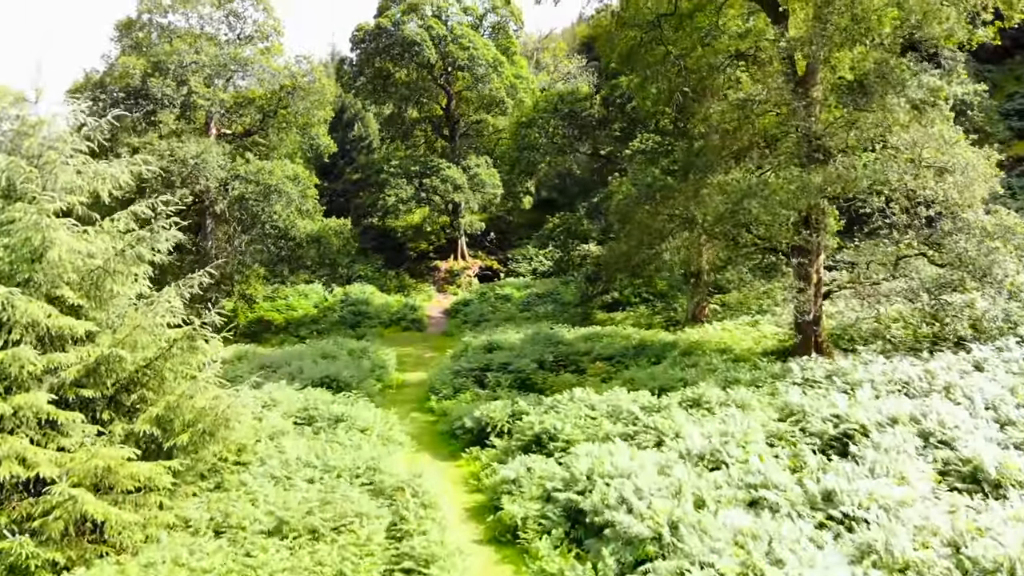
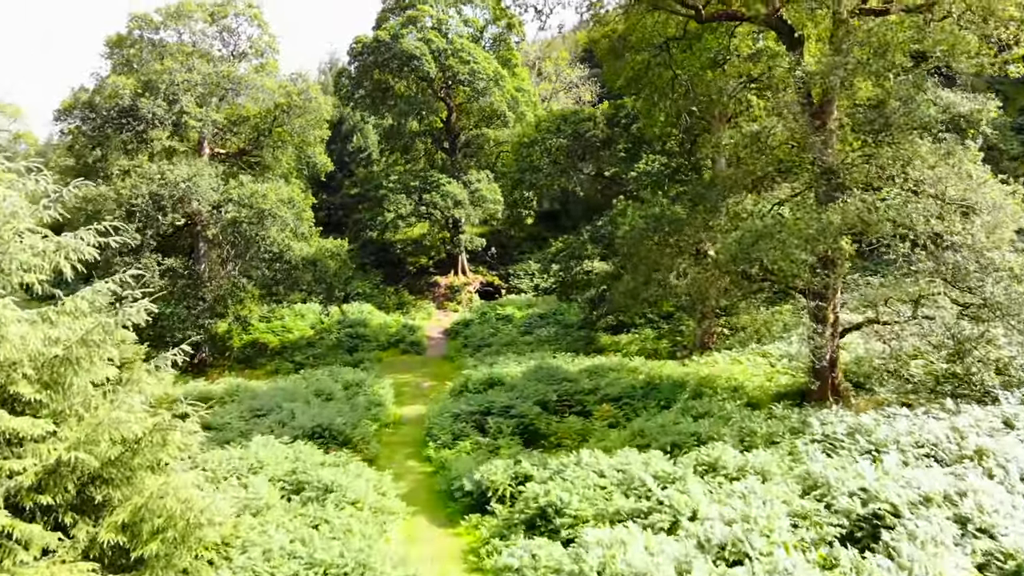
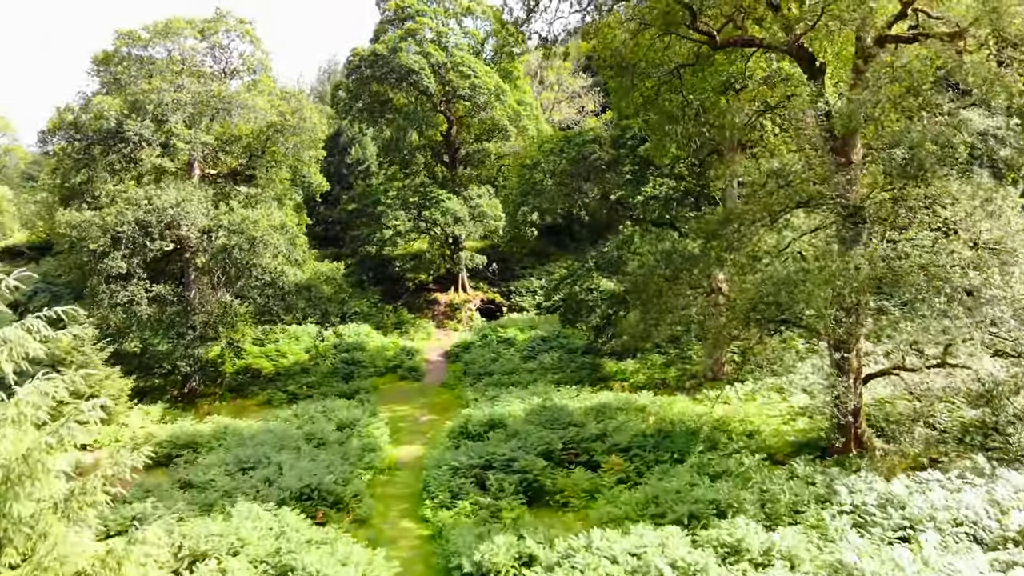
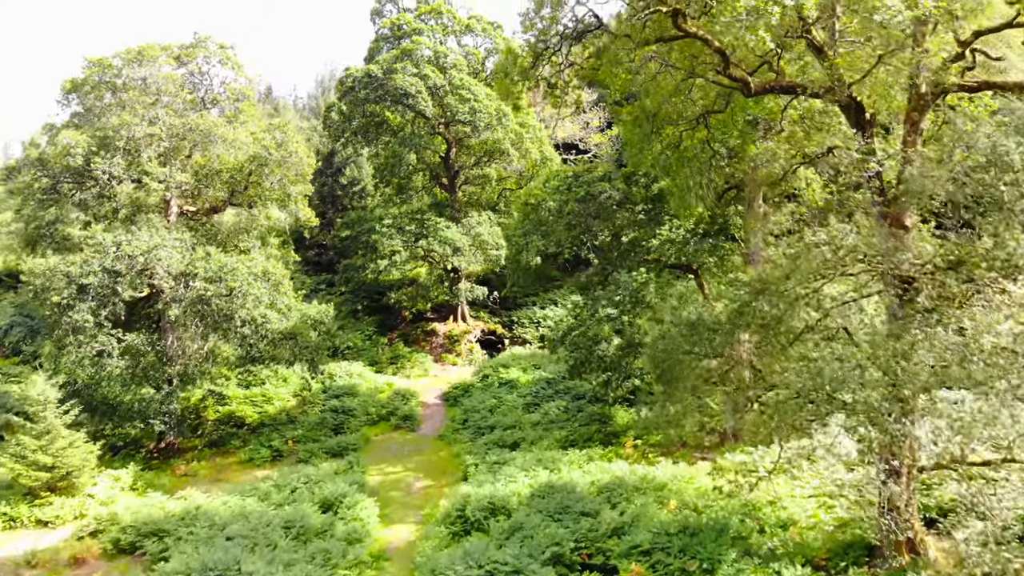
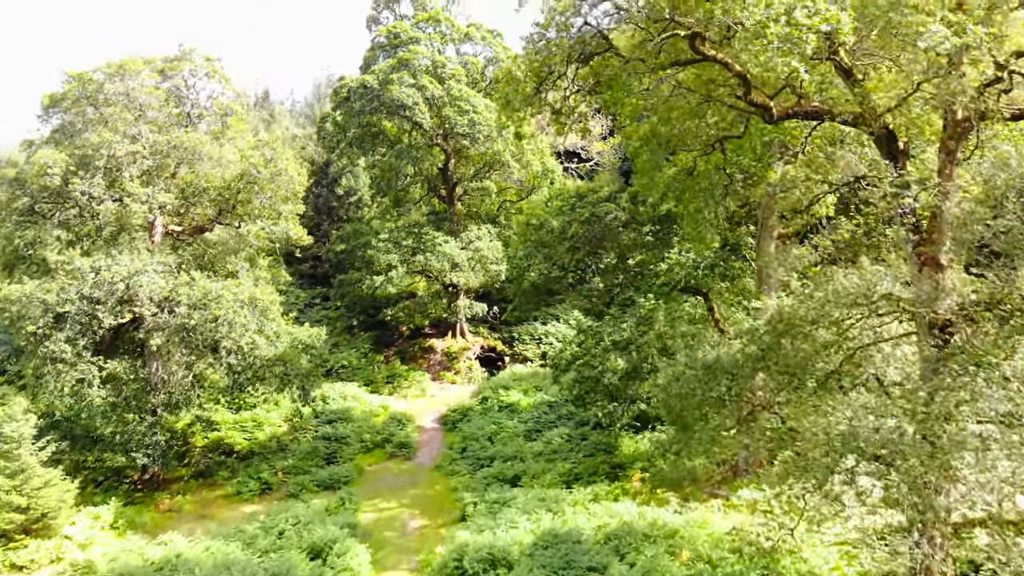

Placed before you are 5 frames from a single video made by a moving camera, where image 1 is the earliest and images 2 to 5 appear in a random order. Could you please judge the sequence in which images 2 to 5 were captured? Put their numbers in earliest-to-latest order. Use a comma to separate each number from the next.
2, 3, 4, 5
